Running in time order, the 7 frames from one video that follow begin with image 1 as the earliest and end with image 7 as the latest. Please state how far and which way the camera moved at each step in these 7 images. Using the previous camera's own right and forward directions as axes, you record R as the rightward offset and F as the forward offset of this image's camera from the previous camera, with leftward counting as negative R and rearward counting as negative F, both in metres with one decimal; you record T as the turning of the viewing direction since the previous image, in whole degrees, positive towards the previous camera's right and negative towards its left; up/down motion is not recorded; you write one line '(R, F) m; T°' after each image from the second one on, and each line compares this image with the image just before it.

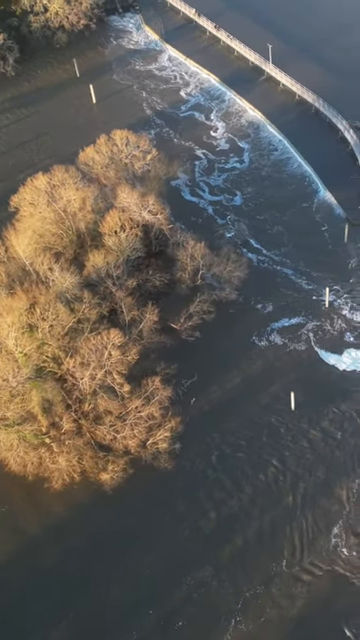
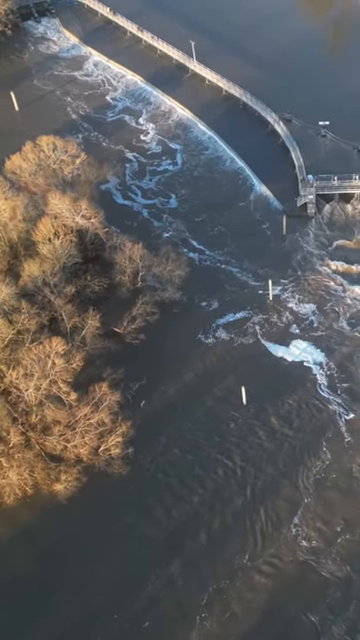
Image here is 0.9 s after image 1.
(+0.3, +0.2) m; +4°
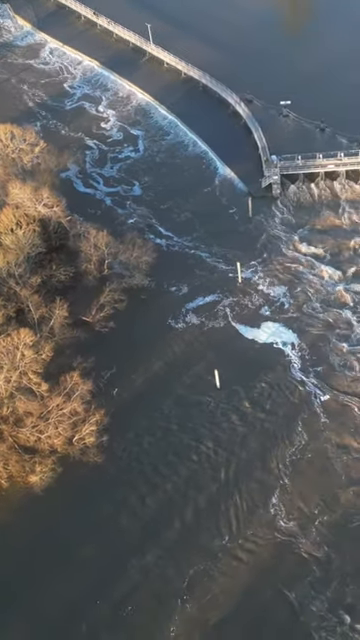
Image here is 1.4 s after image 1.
(+0.4, +0.1) m; +1°
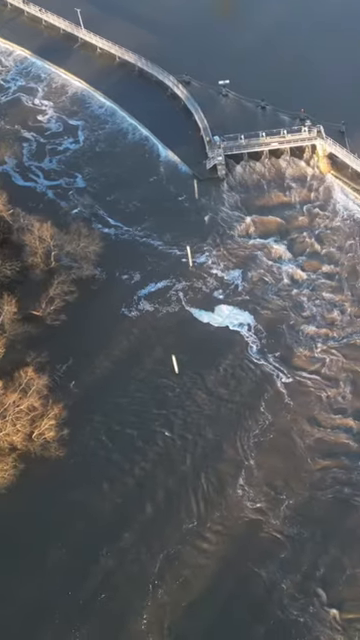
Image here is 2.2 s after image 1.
(+0.6, +0.2) m; +2°
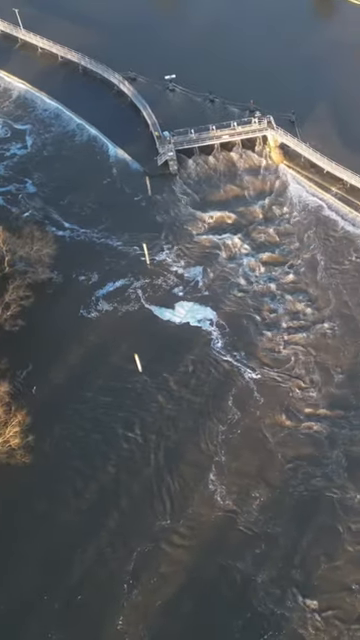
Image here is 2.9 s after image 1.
(+0.5, +0.2) m; +2°
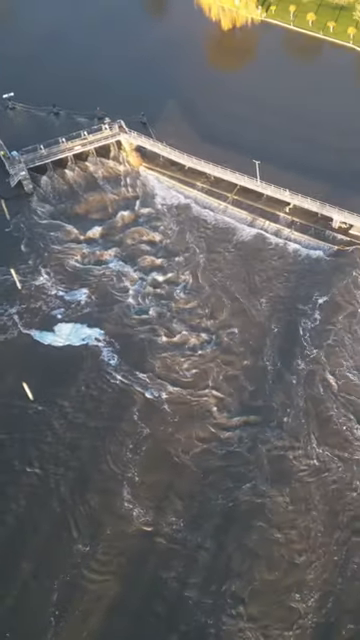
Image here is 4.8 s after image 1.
(+1.6, +0.9) m; +5°
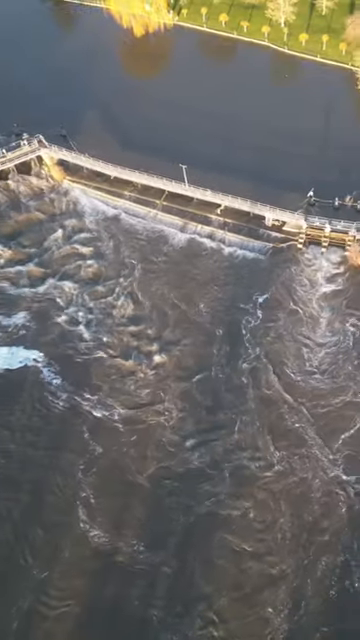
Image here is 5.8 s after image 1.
(+0.3, +0.7) m; +4°
